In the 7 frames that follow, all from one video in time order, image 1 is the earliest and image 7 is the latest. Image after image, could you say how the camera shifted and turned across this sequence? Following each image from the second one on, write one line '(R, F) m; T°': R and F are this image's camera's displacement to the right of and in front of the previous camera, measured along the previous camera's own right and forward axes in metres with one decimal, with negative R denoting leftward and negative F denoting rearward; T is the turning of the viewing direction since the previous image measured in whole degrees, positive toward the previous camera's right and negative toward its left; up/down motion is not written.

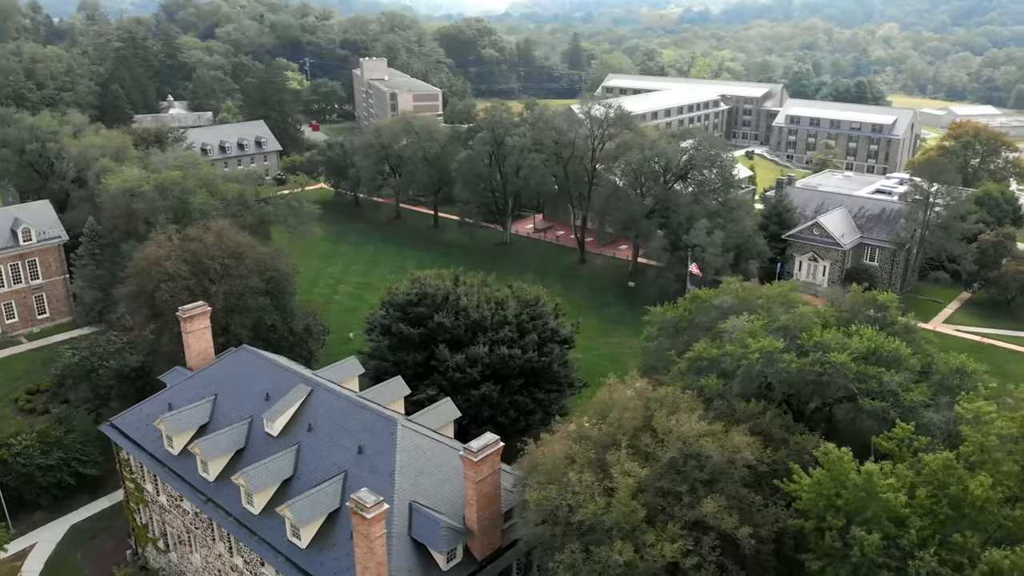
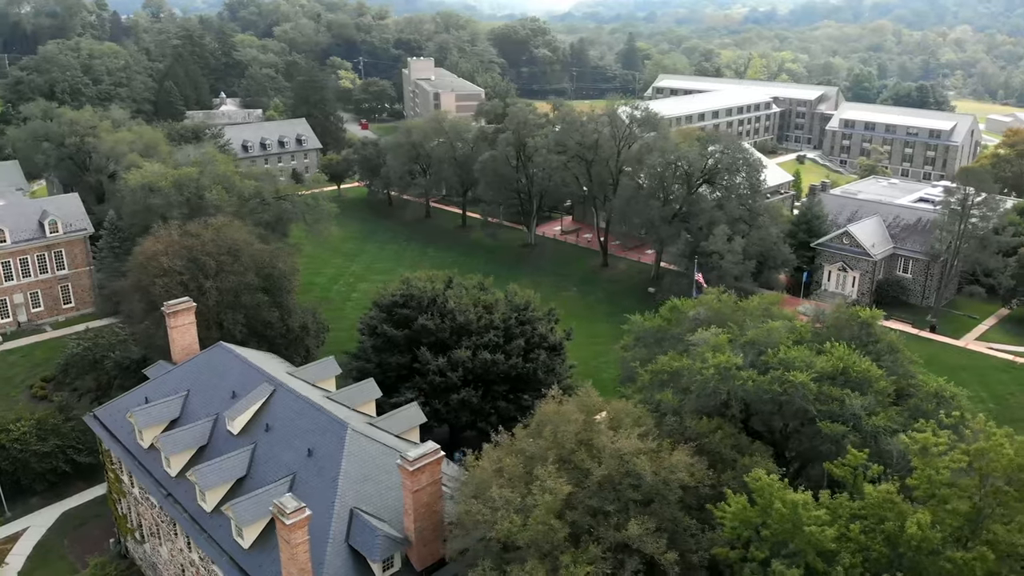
(+2.9, +0.7) m; -4°
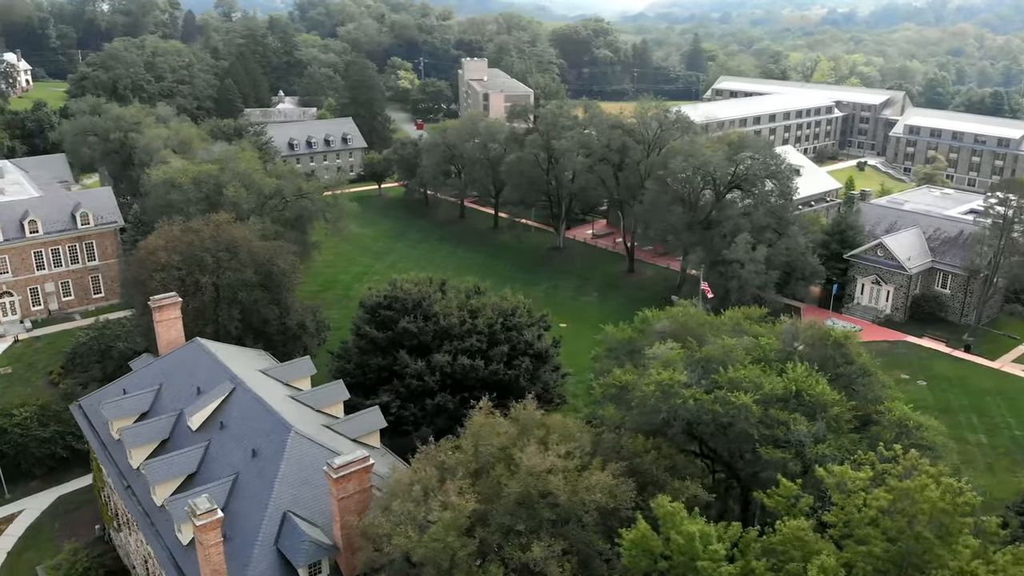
(+3.3, +0.7) m; -5°
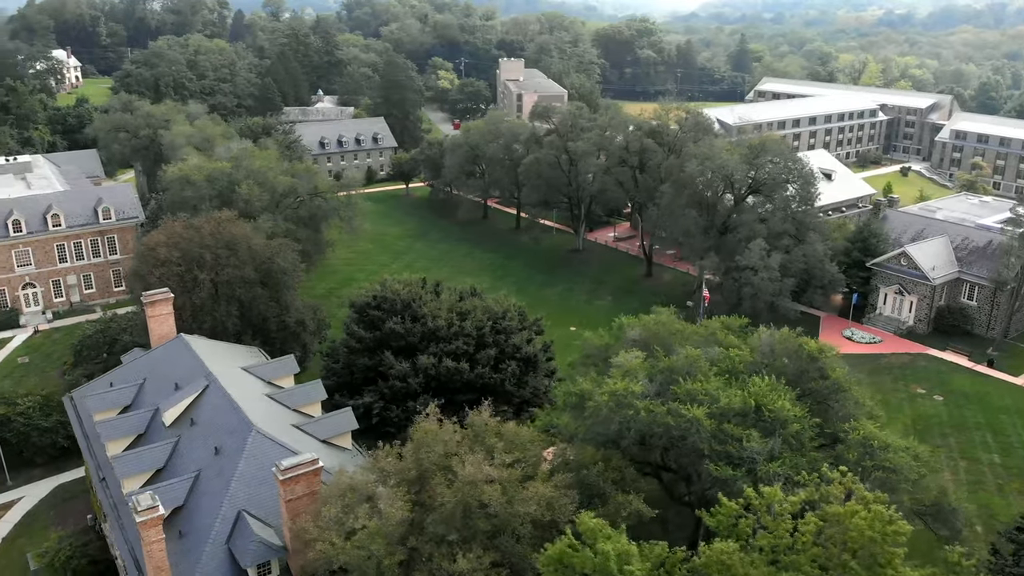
(+2.3, +0.4) m; -3°
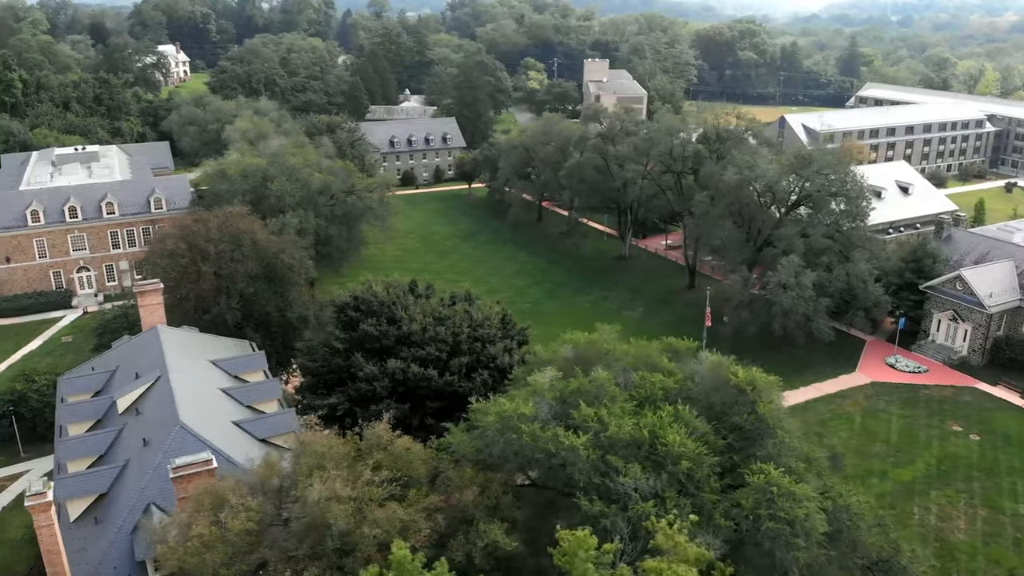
(+5.0, +1.1) m; -8°
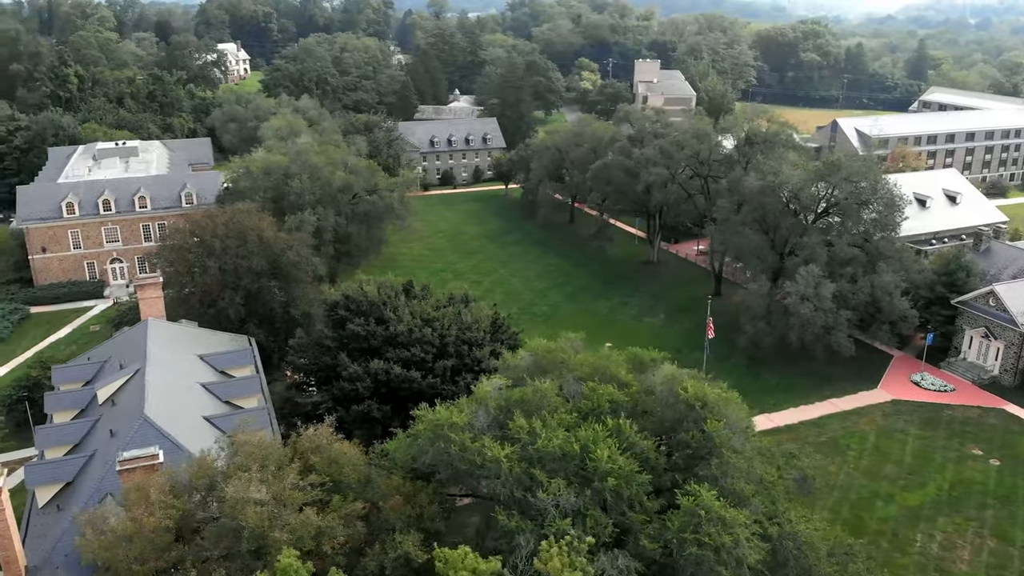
(+2.8, +0.5) m; -4°
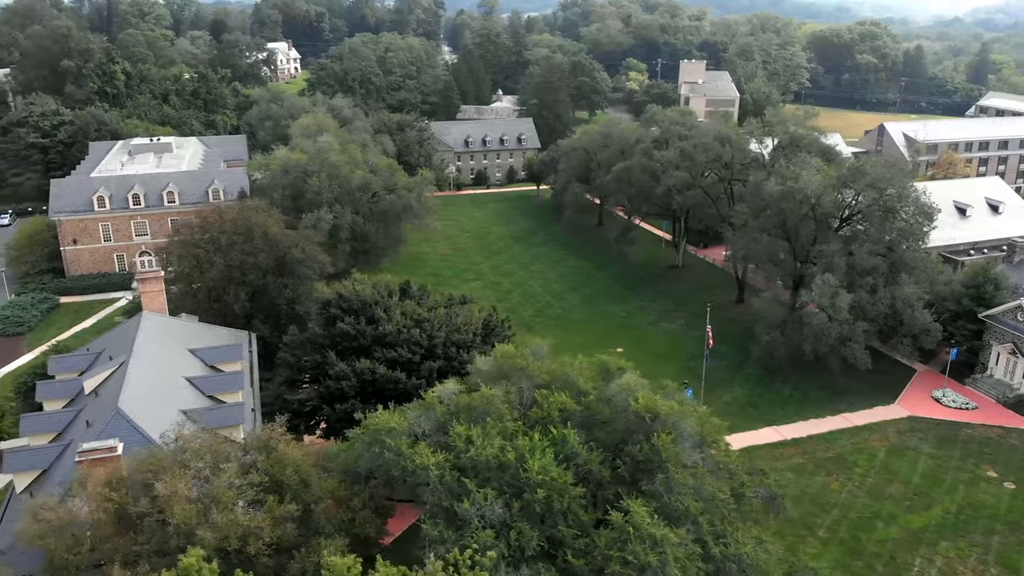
(+2.4, +0.4) m; -4°
